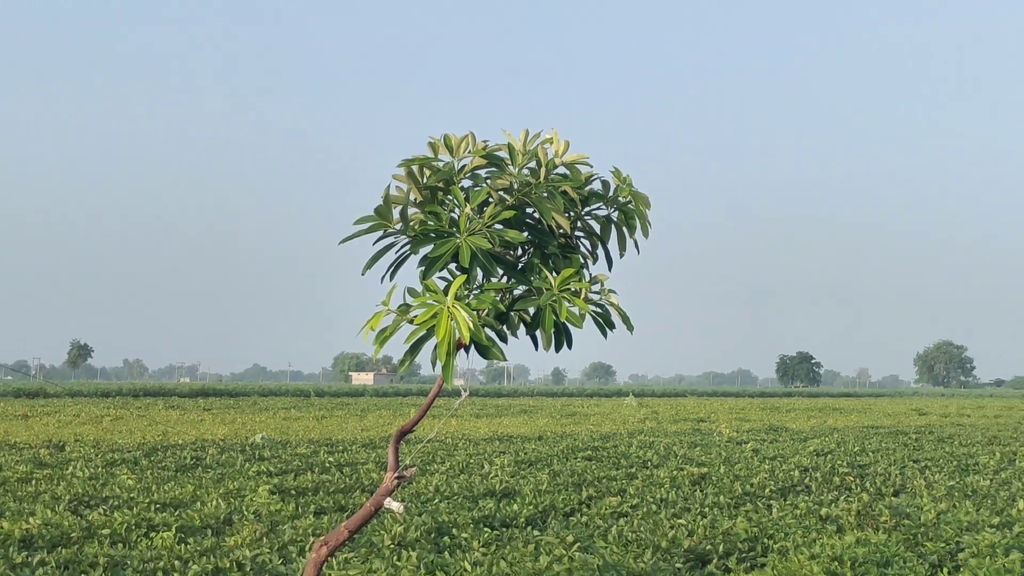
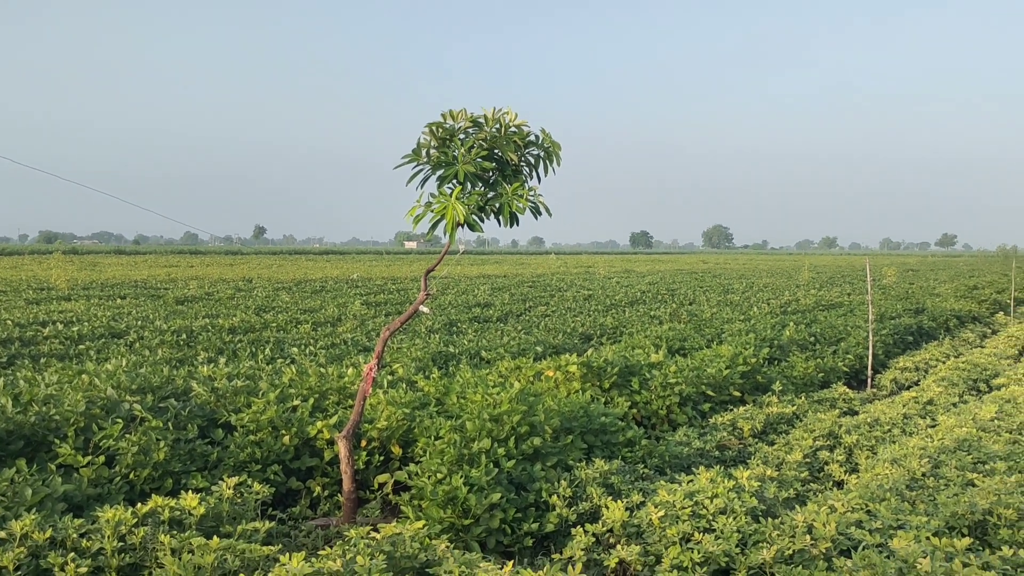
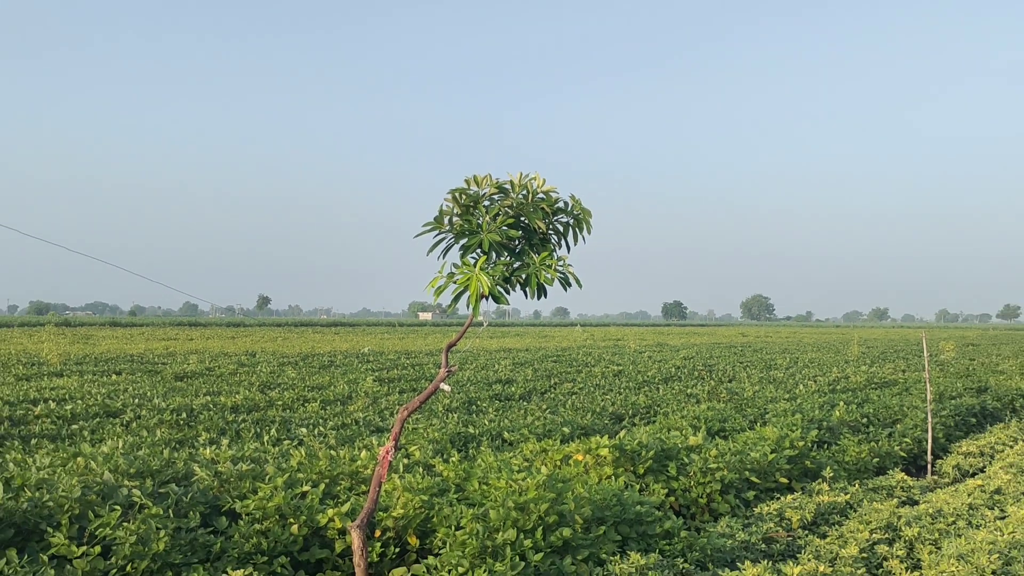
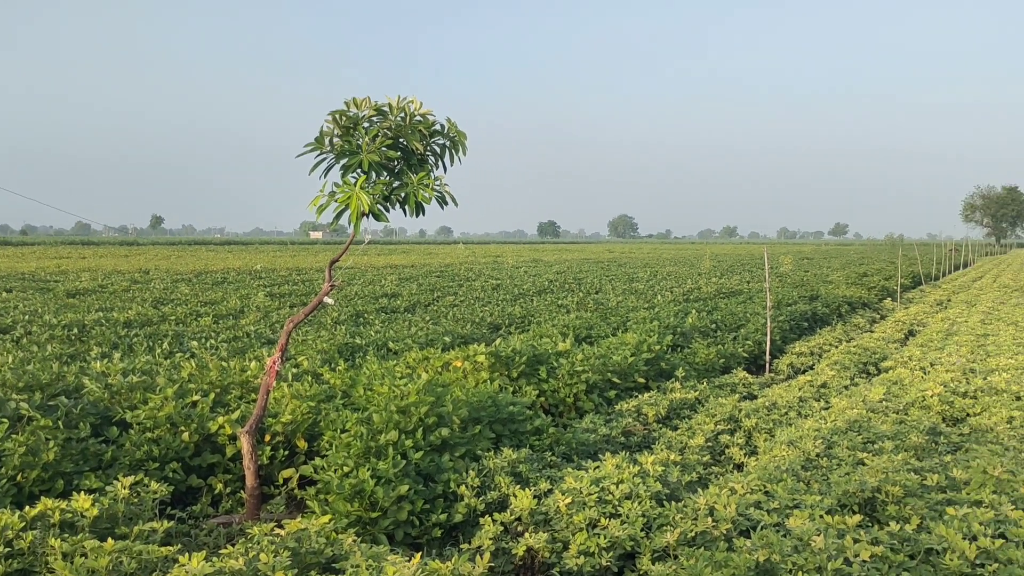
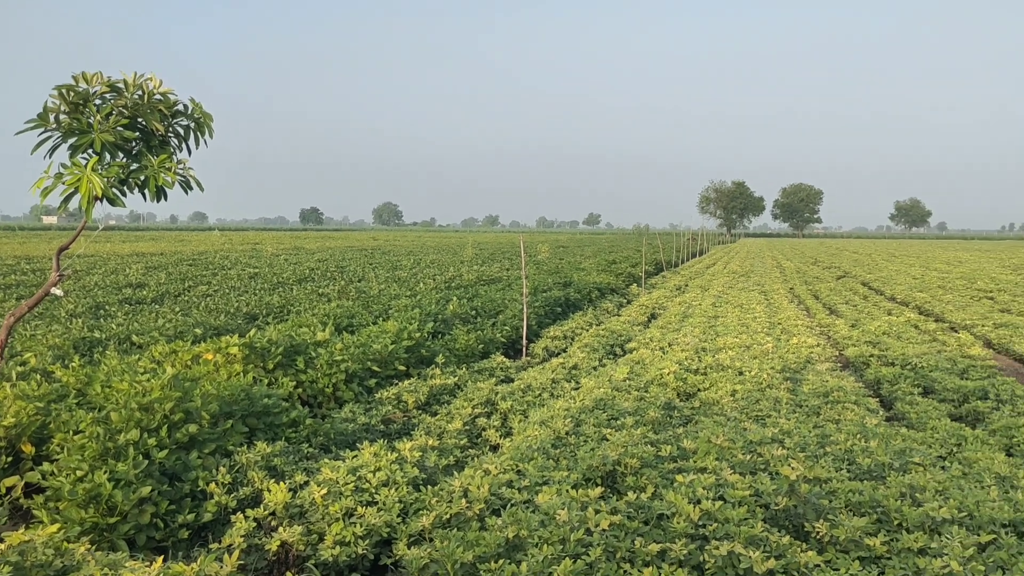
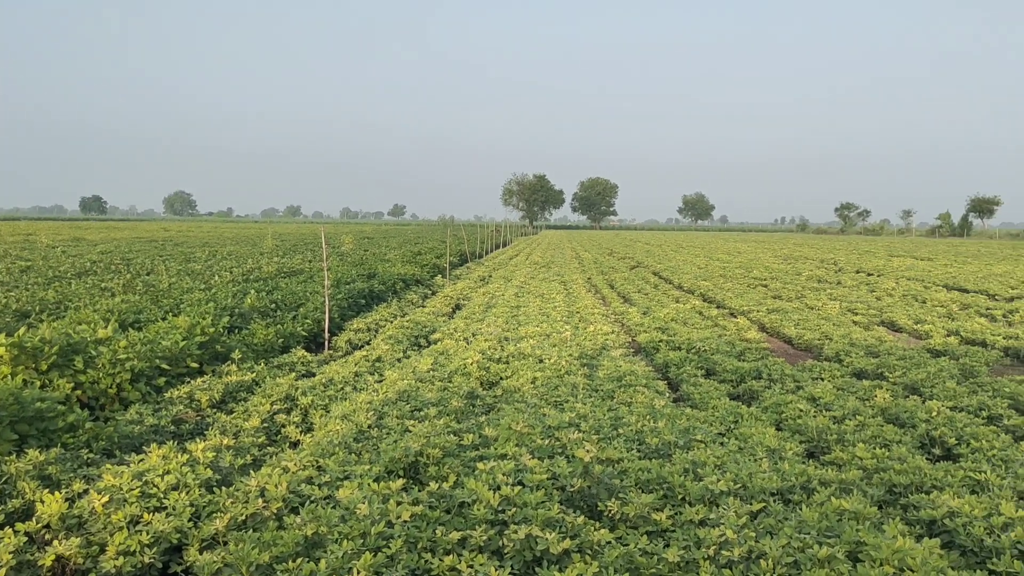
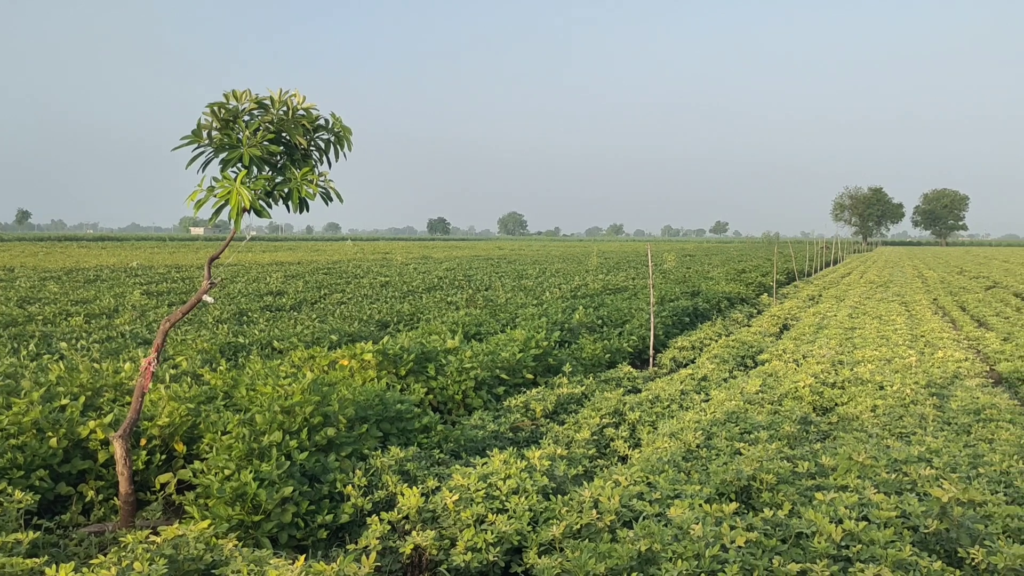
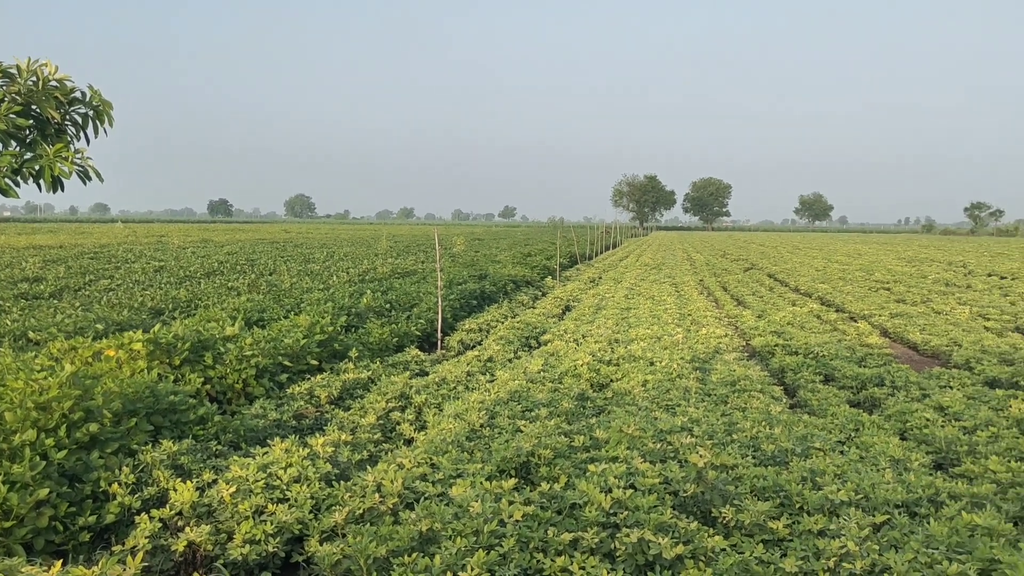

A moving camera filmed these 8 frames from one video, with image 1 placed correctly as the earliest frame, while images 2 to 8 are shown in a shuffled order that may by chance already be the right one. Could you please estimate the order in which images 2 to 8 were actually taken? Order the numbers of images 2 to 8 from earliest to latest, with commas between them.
3, 2, 4, 7, 5, 8, 6
